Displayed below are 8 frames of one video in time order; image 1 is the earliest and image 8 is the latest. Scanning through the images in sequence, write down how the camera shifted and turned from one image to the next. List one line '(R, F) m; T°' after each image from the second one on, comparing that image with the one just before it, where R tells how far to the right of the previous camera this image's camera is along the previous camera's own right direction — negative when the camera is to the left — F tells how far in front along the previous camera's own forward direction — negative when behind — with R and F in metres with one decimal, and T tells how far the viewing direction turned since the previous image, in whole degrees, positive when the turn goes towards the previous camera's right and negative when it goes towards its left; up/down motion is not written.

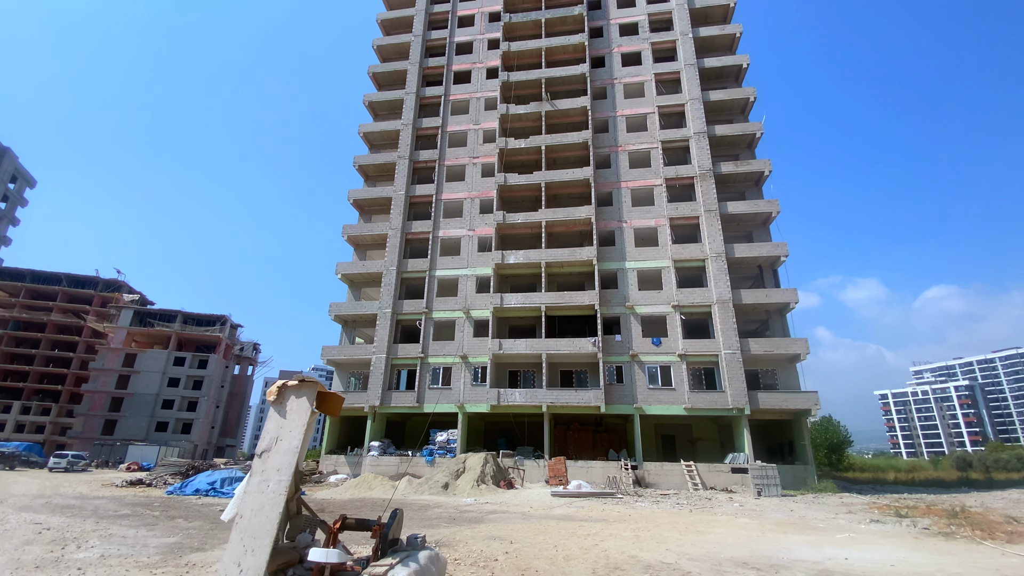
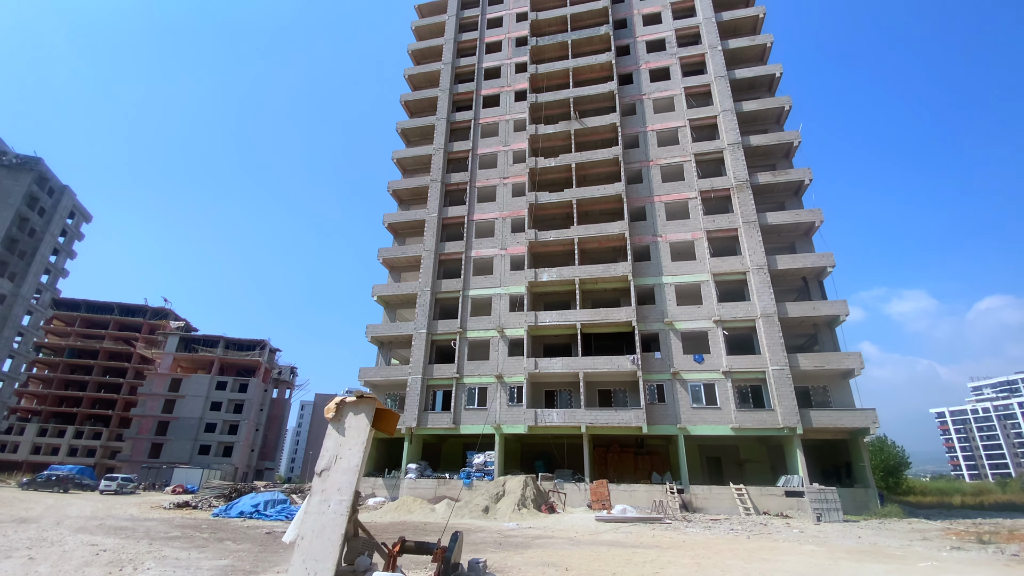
(-0.4, +0.2) m; -3°
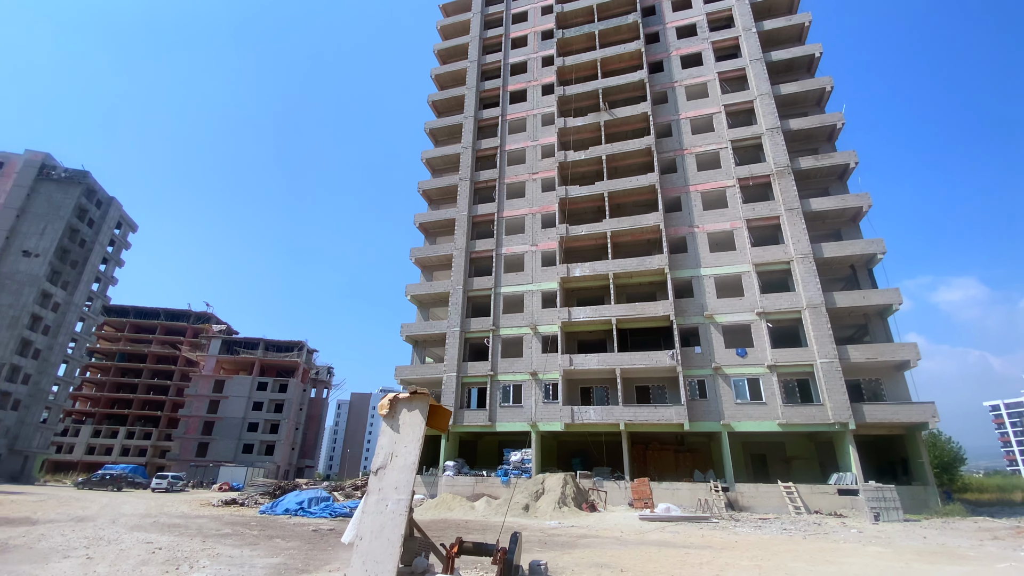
(-0.4, +0.3) m; -3°
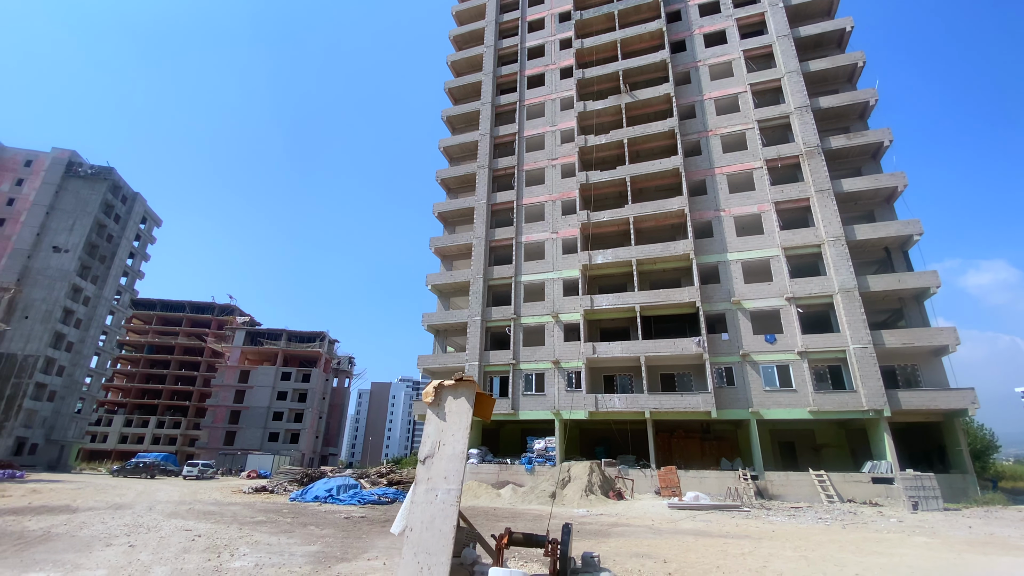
(-0.4, +0.3) m; -2°
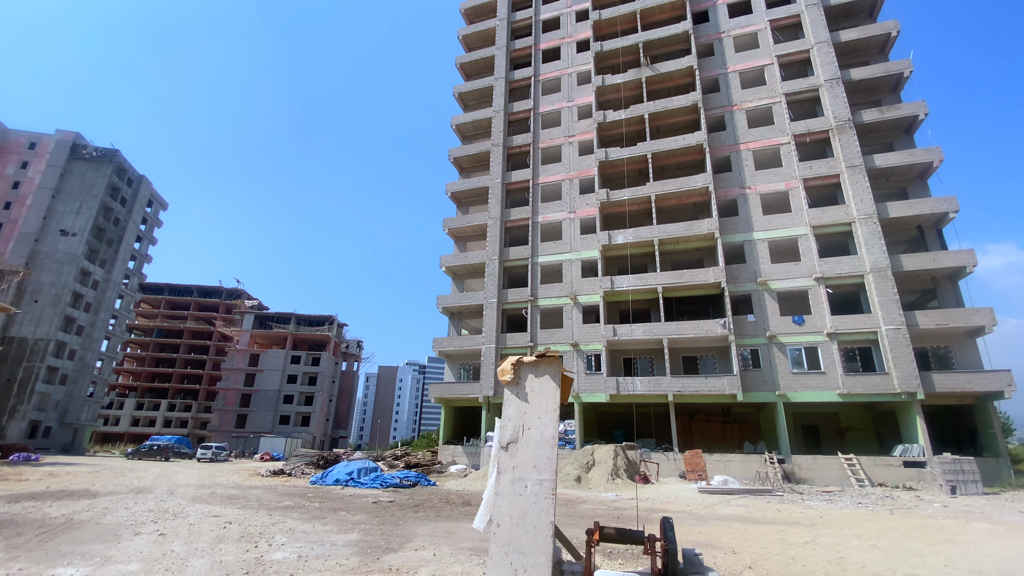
(-0.9, +0.7) m; 0°
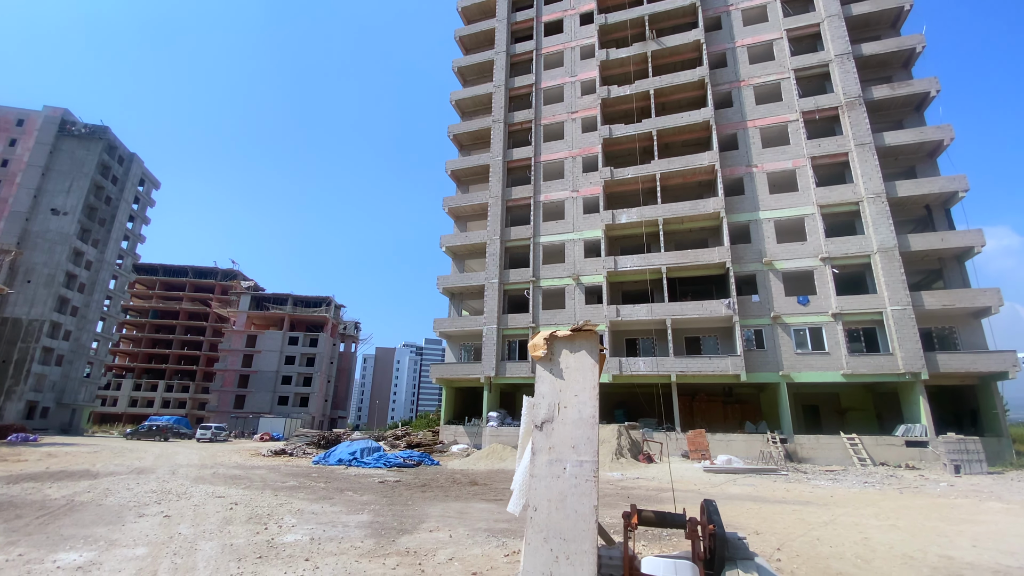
(-0.4, +0.4) m; 0°
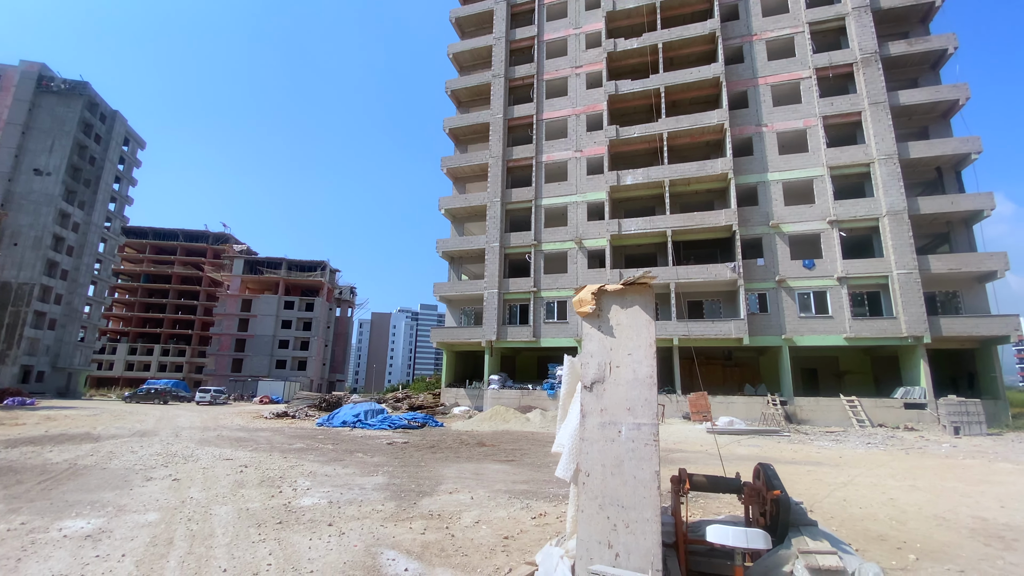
(-0.5, +0.5) m; +1°
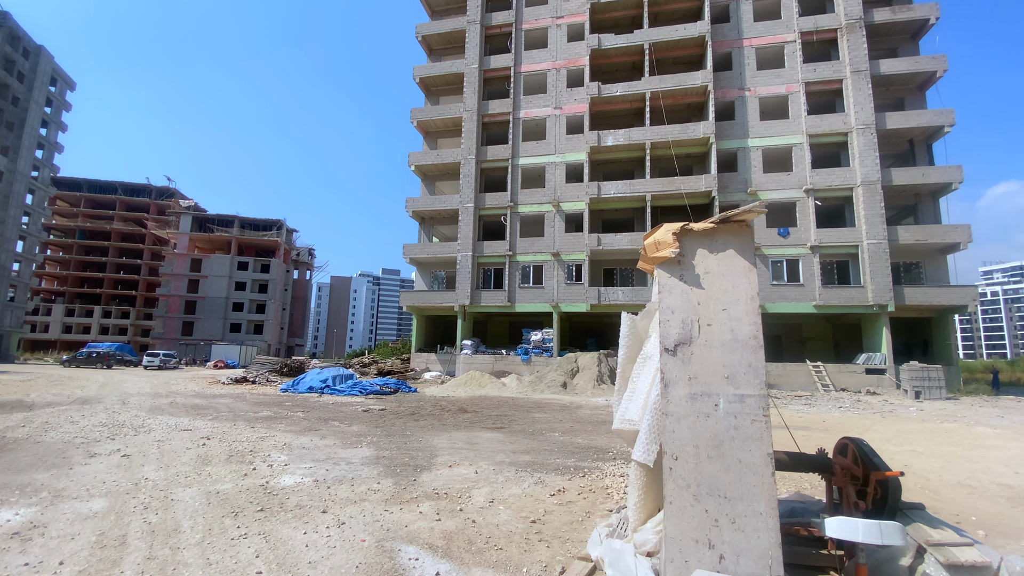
(-0.7, +1.0) m; +5°
